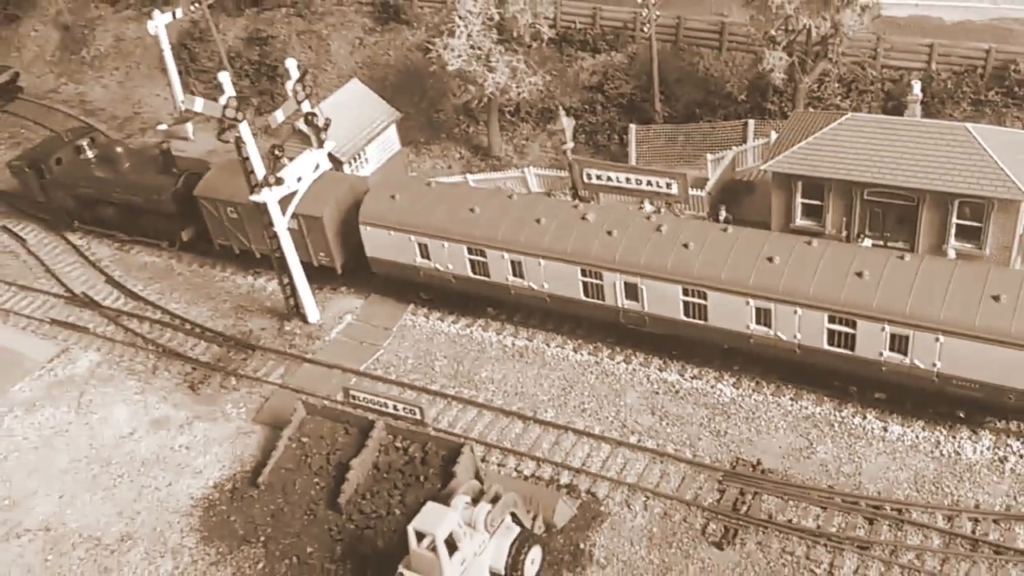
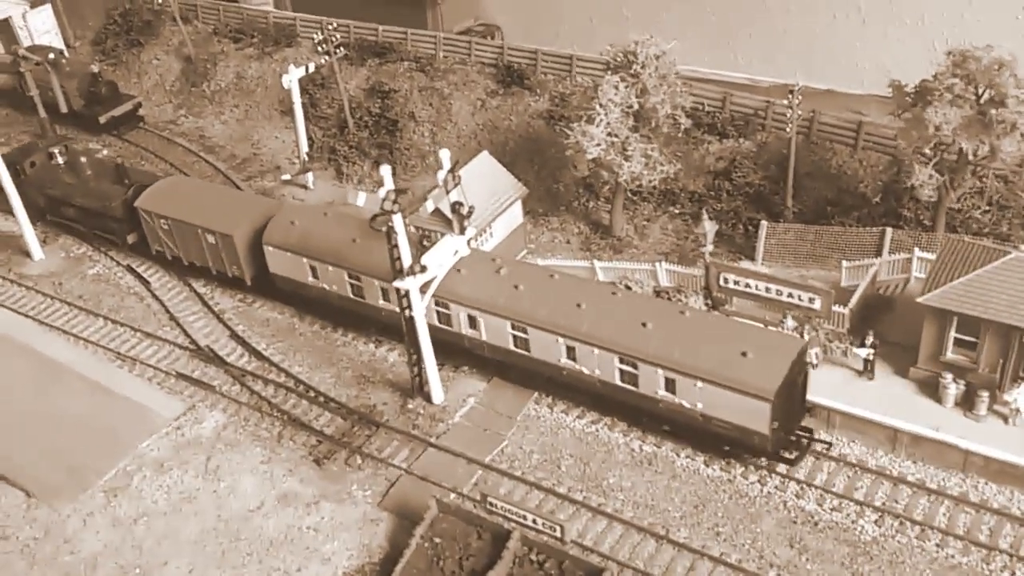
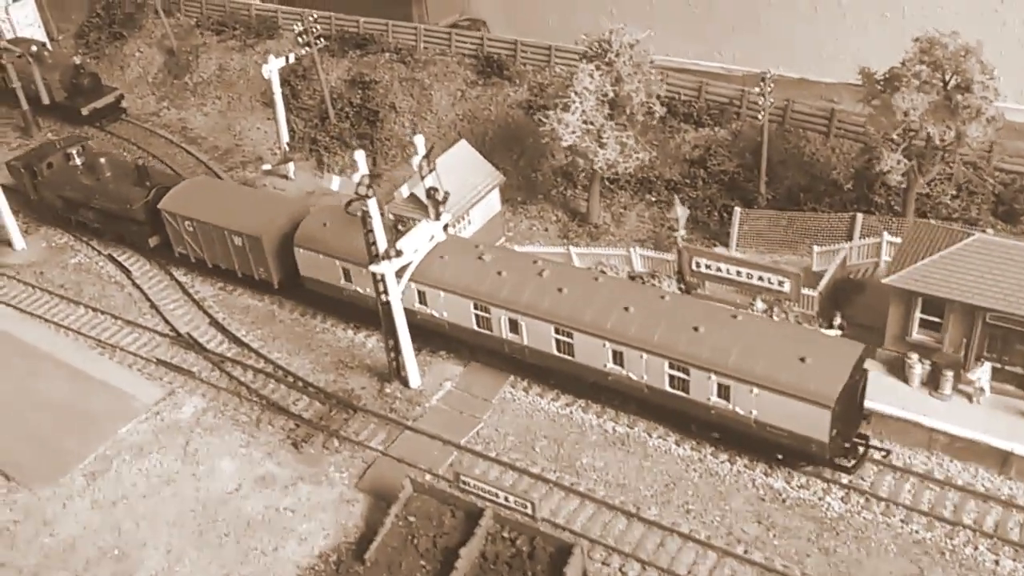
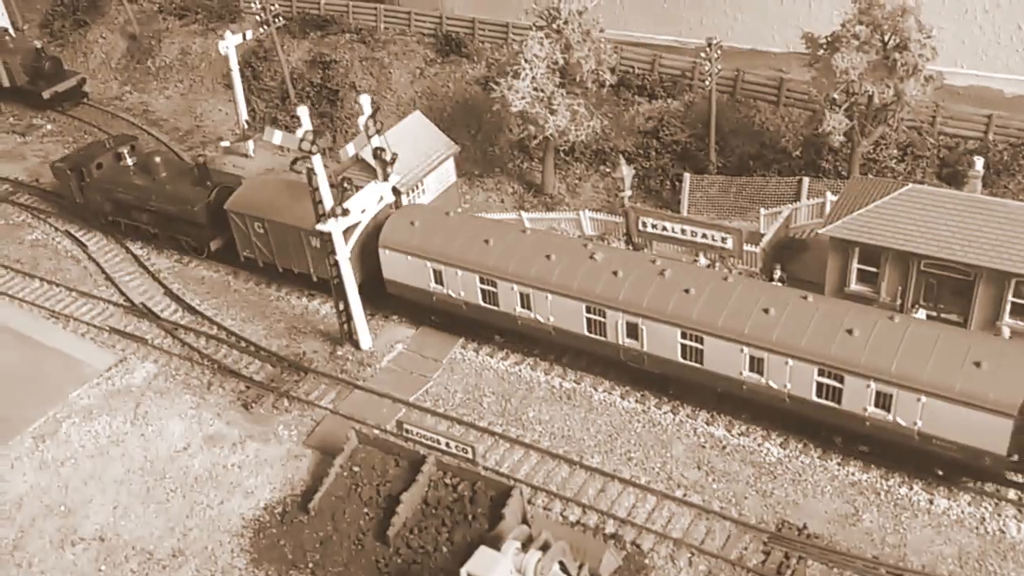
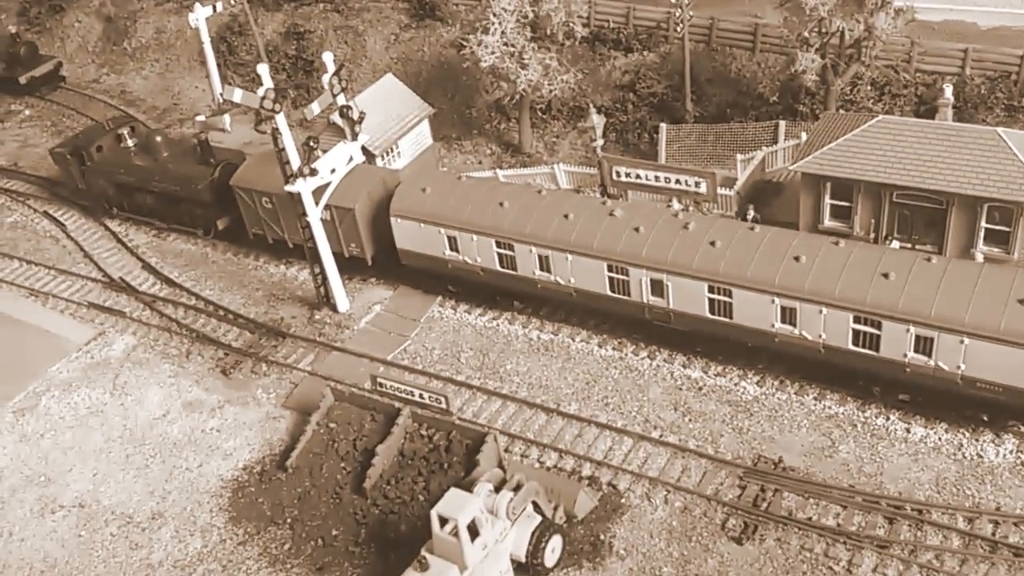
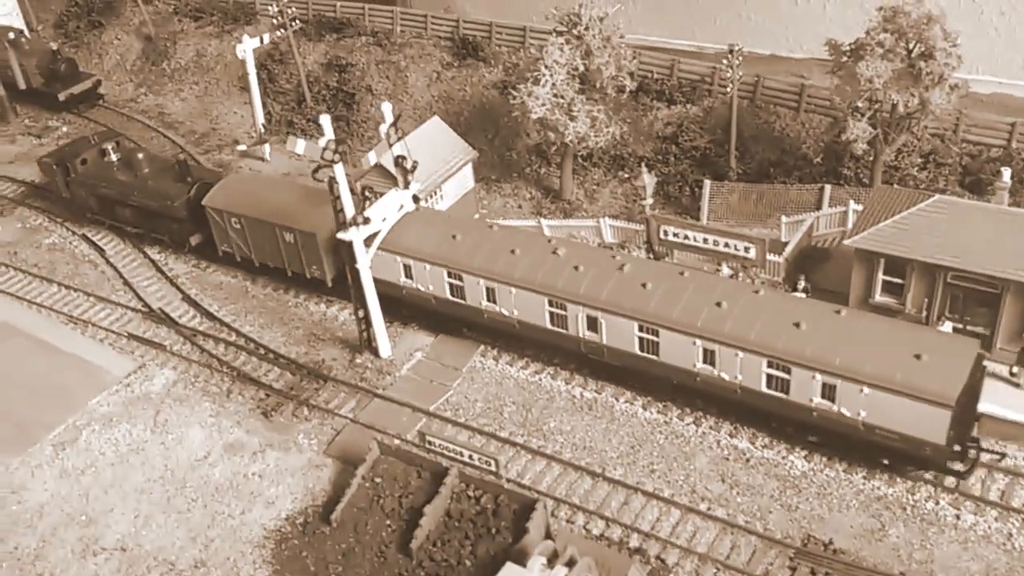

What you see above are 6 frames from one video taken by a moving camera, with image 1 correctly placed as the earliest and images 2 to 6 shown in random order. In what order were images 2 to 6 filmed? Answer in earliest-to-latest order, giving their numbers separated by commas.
5, 4, 6, 3, 2
